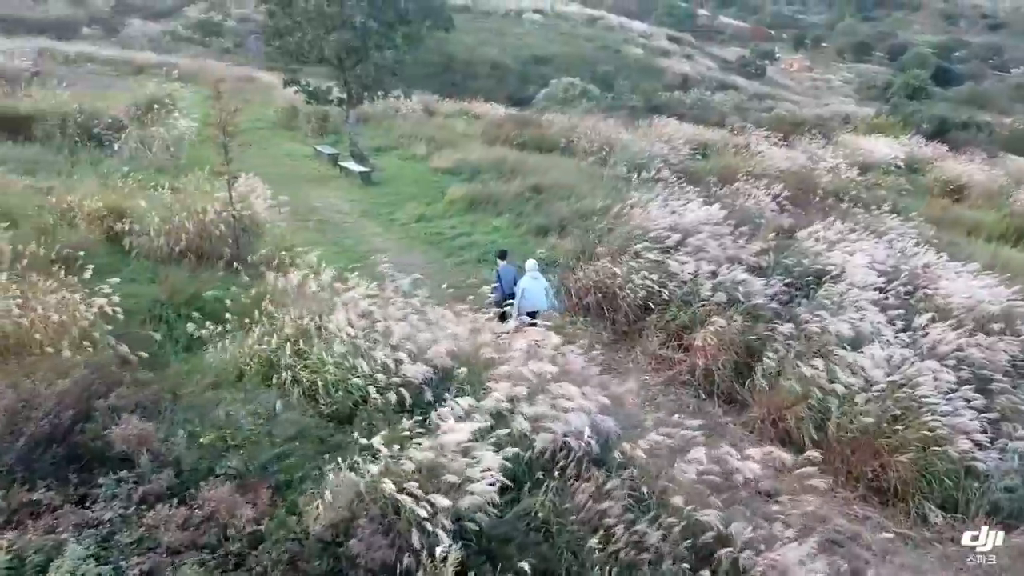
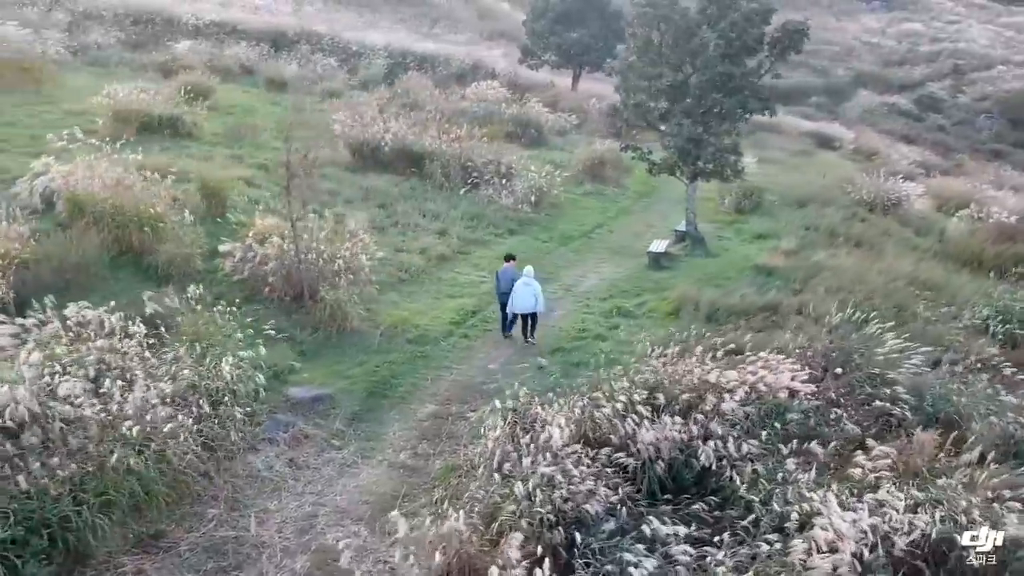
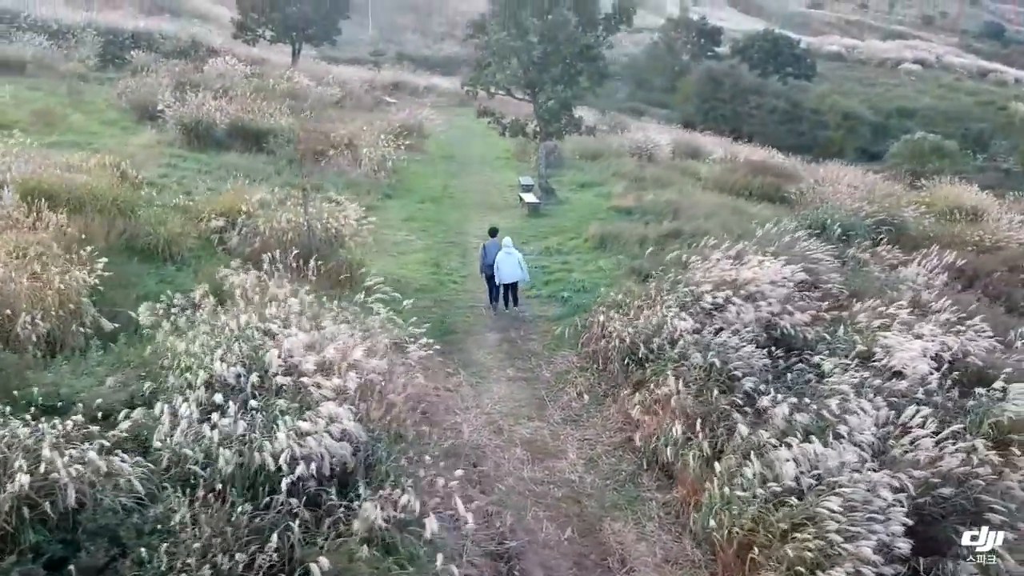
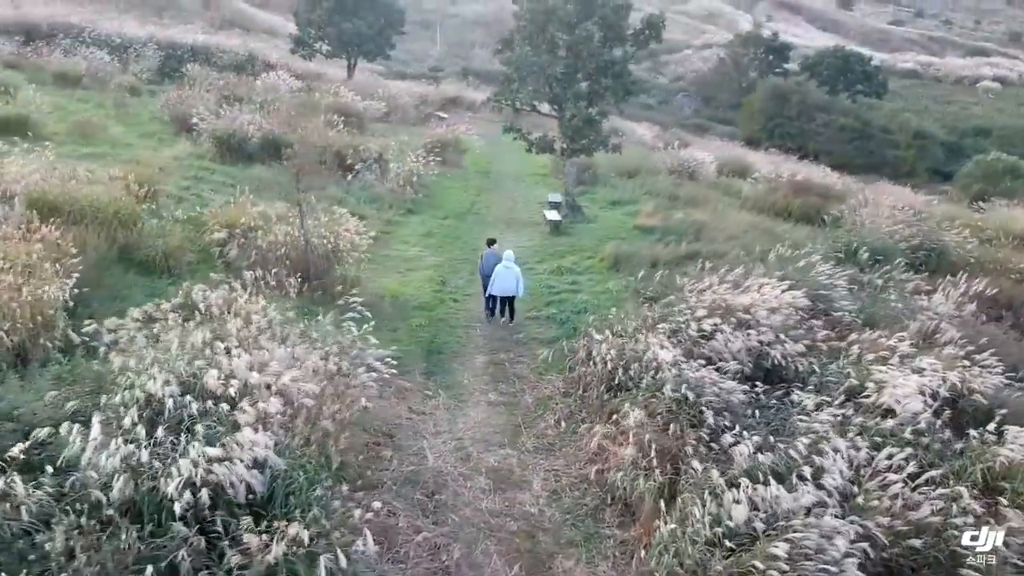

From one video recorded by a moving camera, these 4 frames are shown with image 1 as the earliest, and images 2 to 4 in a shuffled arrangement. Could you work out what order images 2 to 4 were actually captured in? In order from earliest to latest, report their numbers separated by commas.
3, 4, 2
